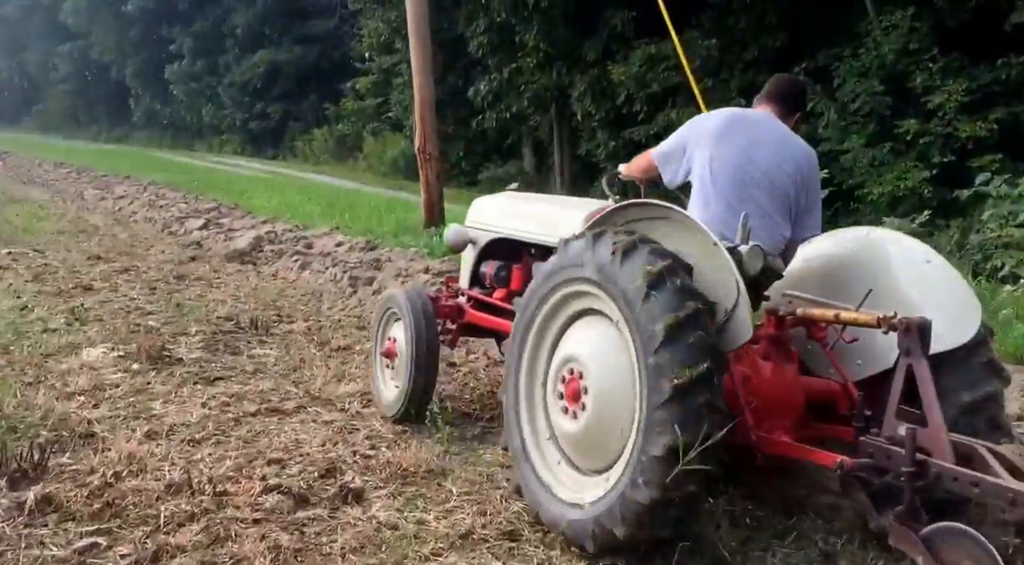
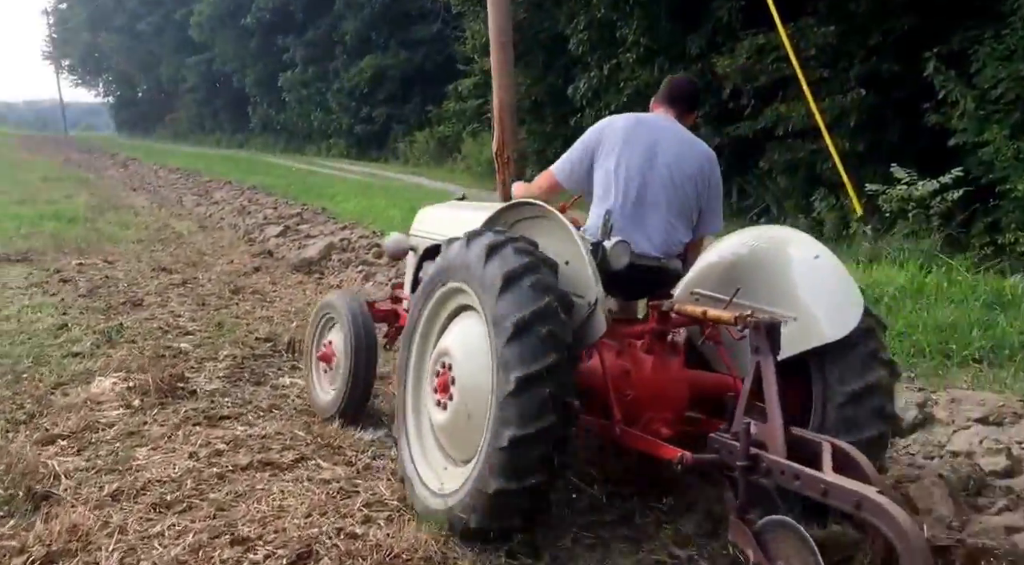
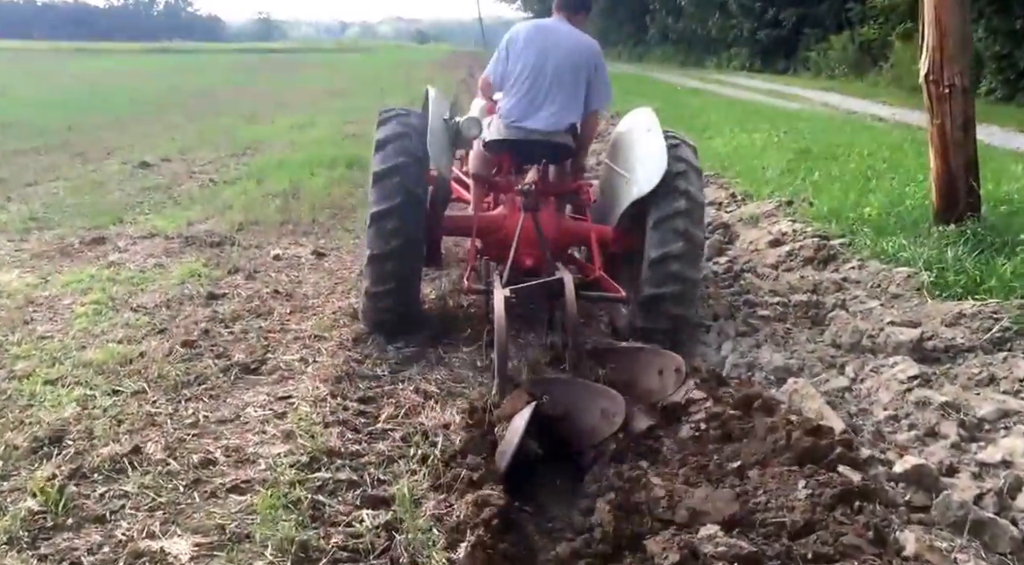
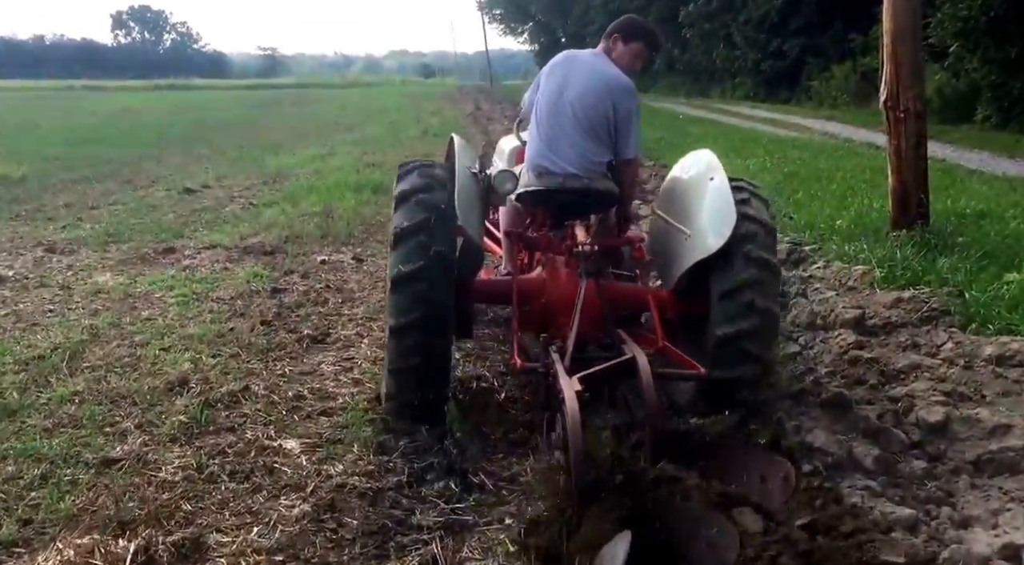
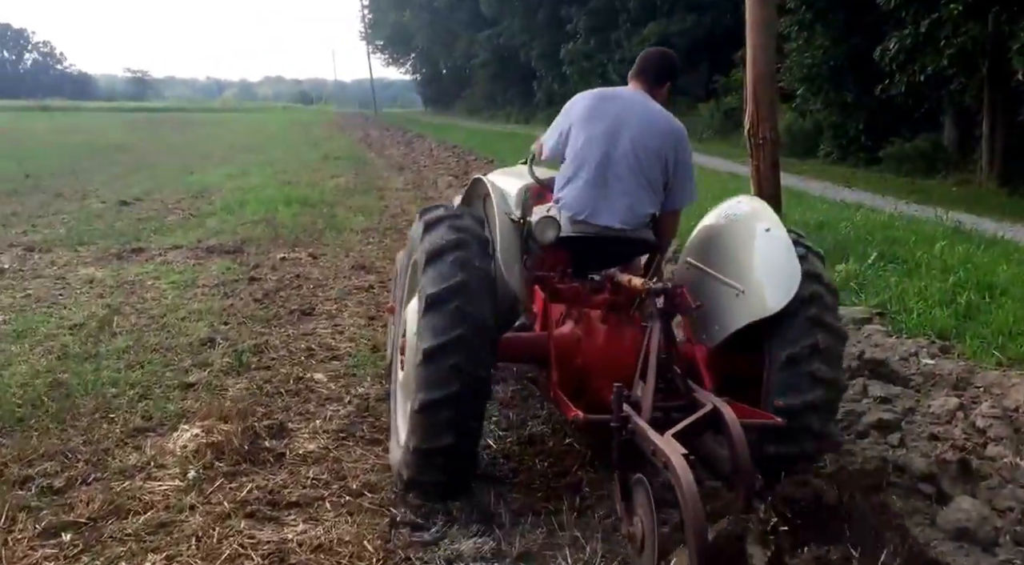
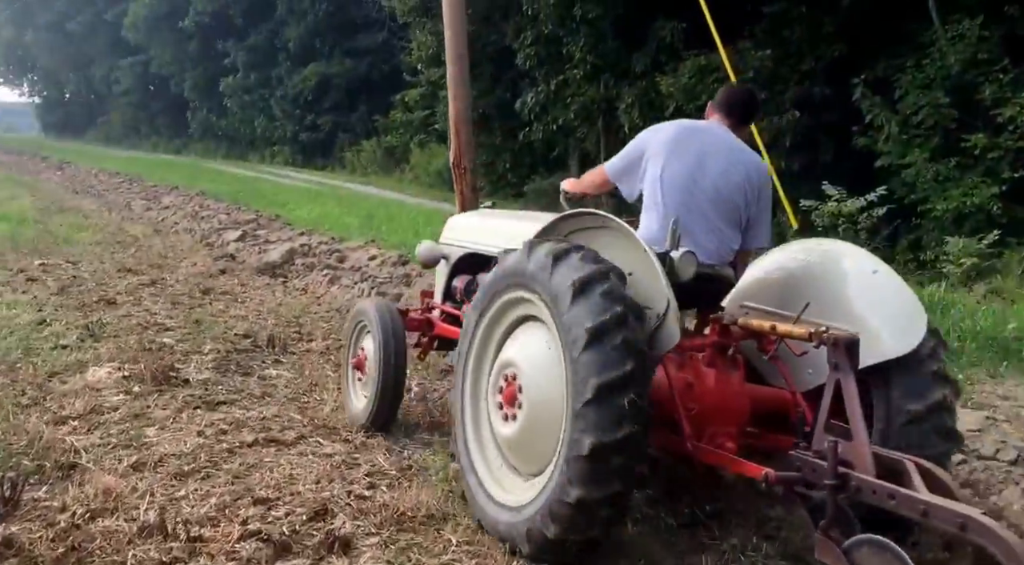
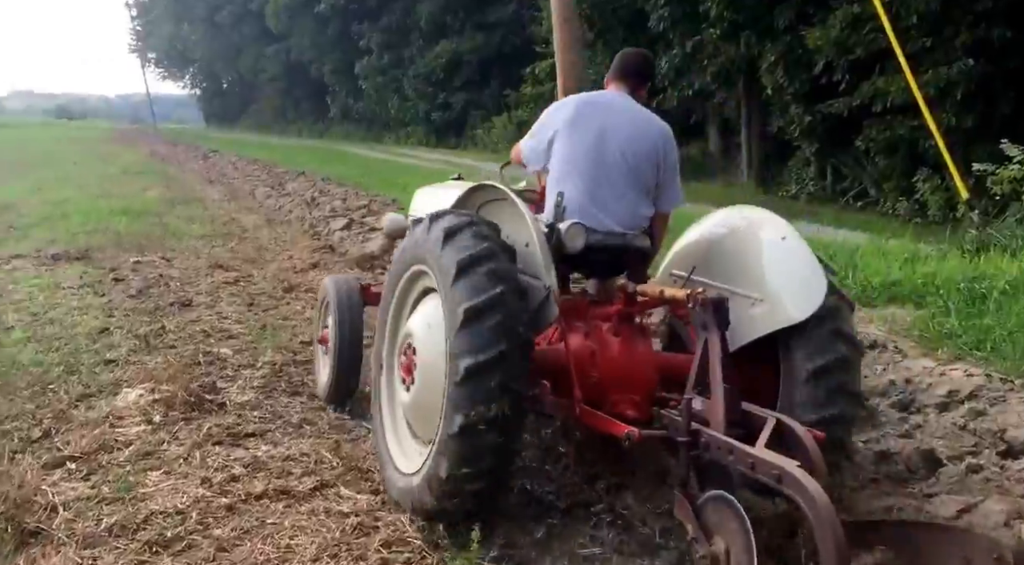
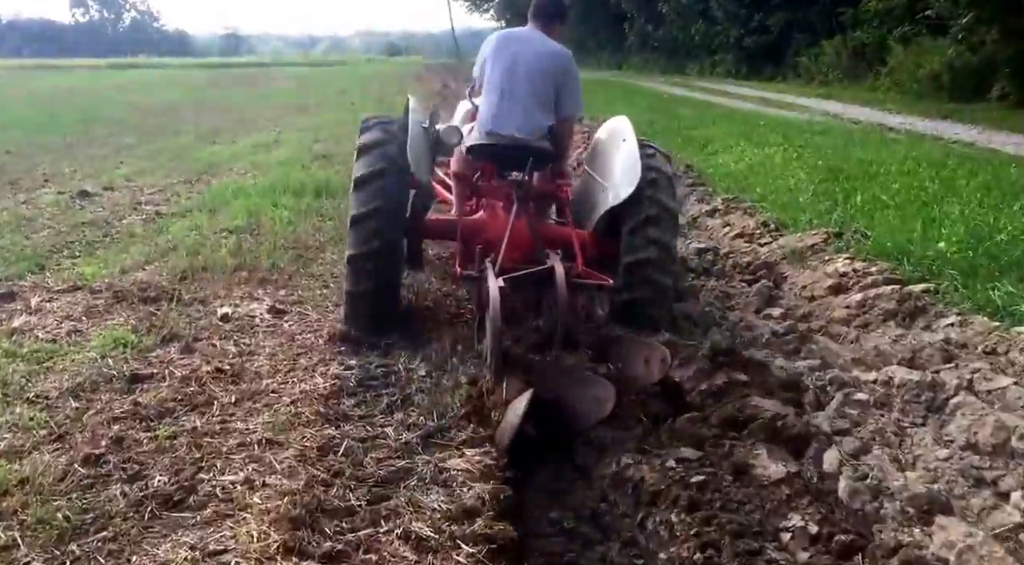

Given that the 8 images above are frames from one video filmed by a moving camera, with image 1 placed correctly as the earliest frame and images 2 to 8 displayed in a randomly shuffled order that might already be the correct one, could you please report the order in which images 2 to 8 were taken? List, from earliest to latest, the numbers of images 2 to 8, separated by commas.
6, 2, 7, 5, 4, 3, 8
